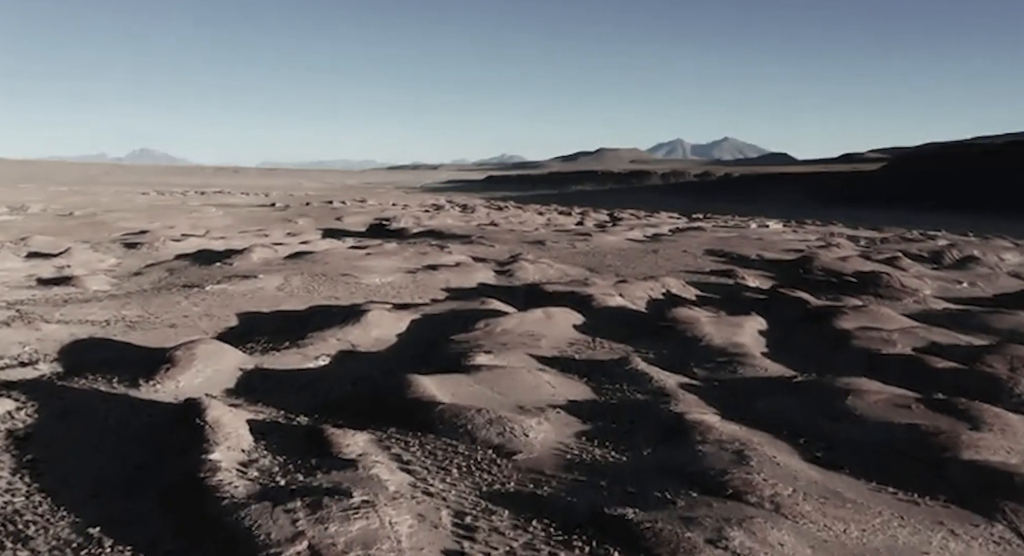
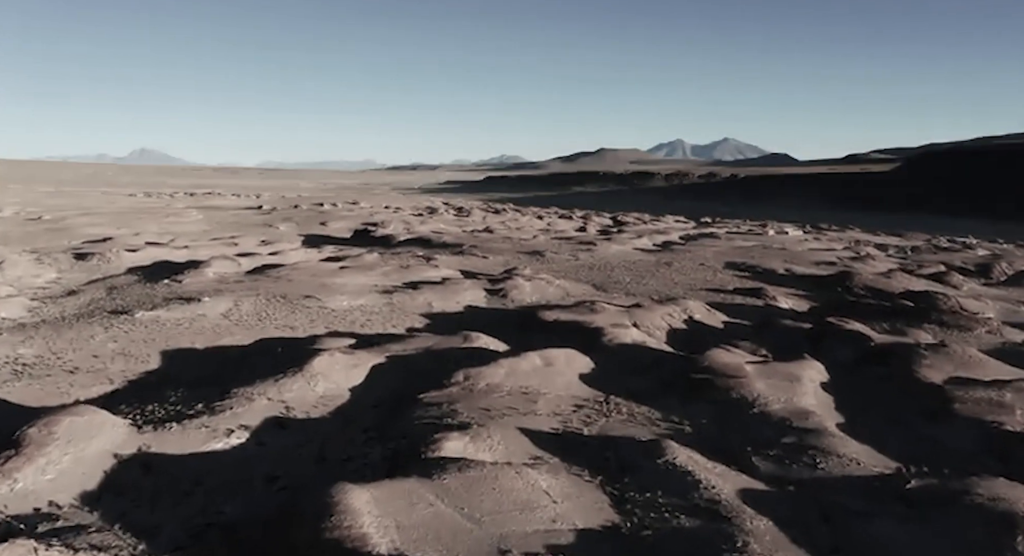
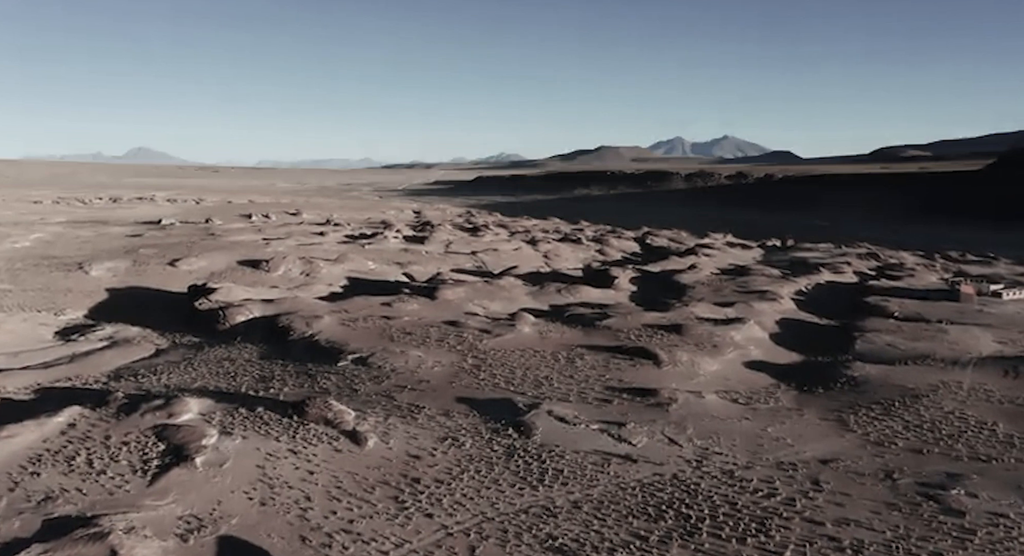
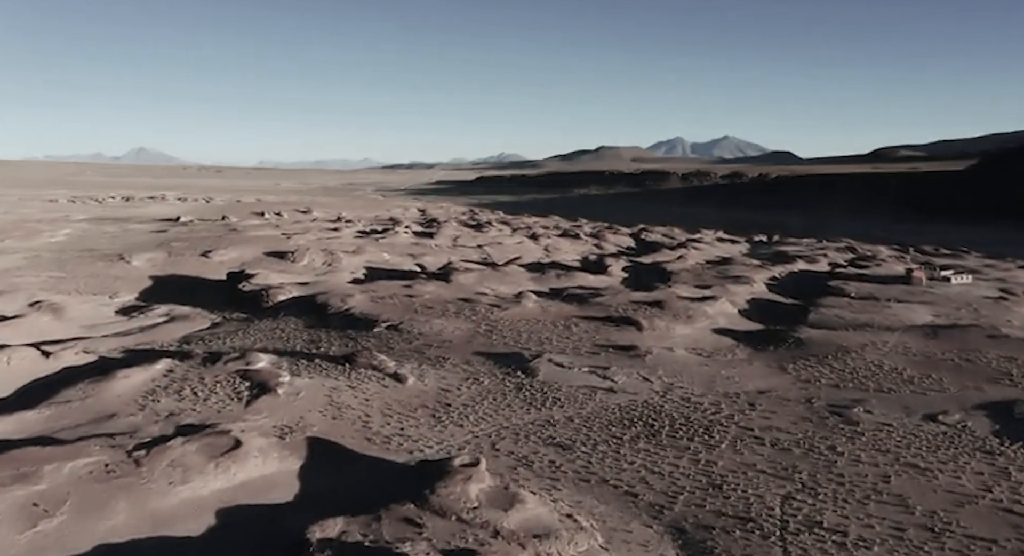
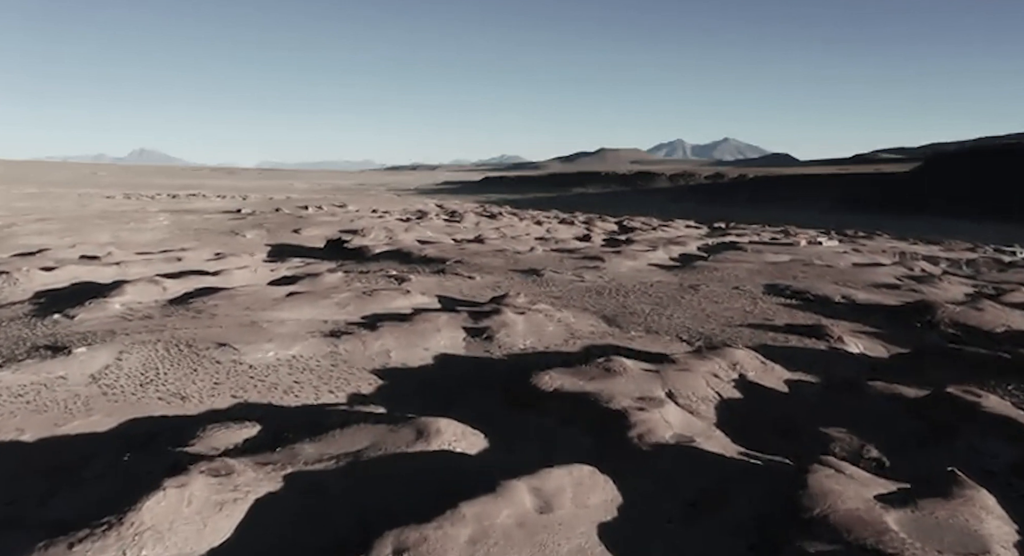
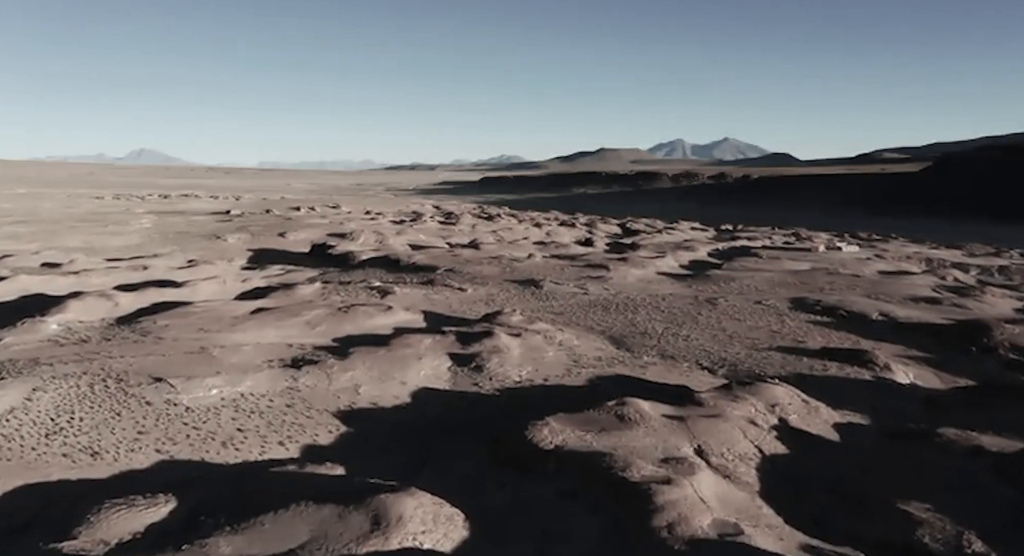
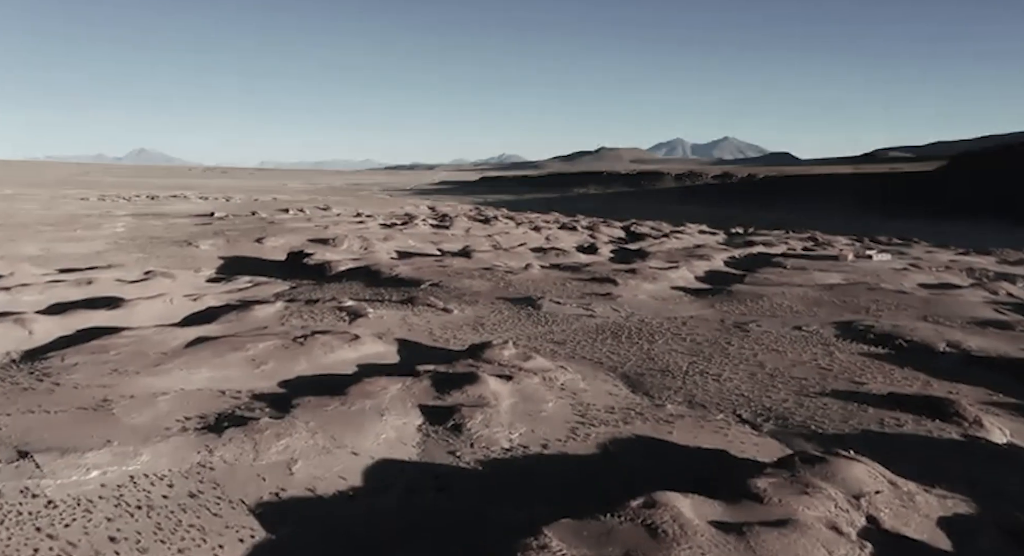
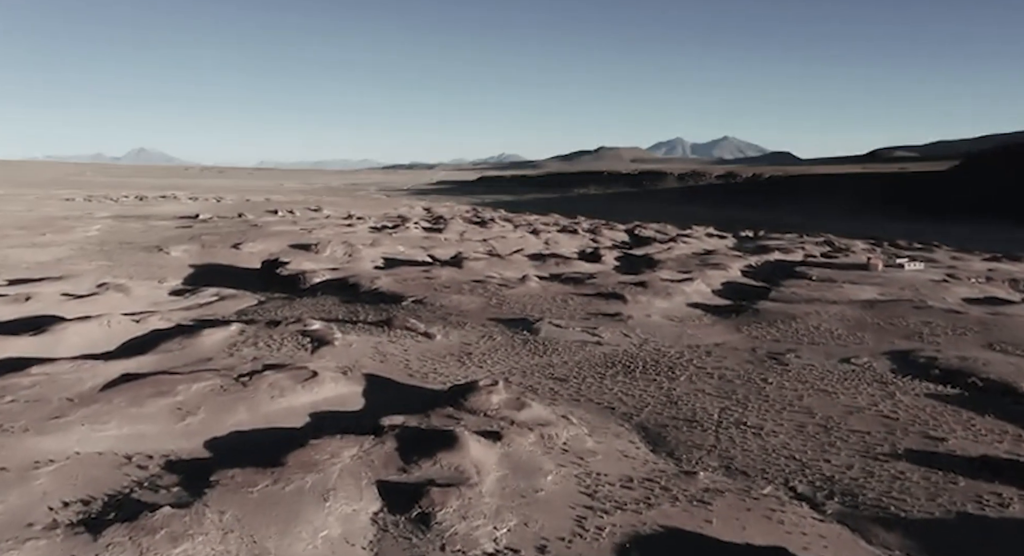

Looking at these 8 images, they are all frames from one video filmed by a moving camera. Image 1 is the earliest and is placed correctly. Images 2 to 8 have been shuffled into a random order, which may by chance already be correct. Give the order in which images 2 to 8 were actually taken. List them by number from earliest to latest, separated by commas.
2, 5, 6, 7, 8, 4, 3
